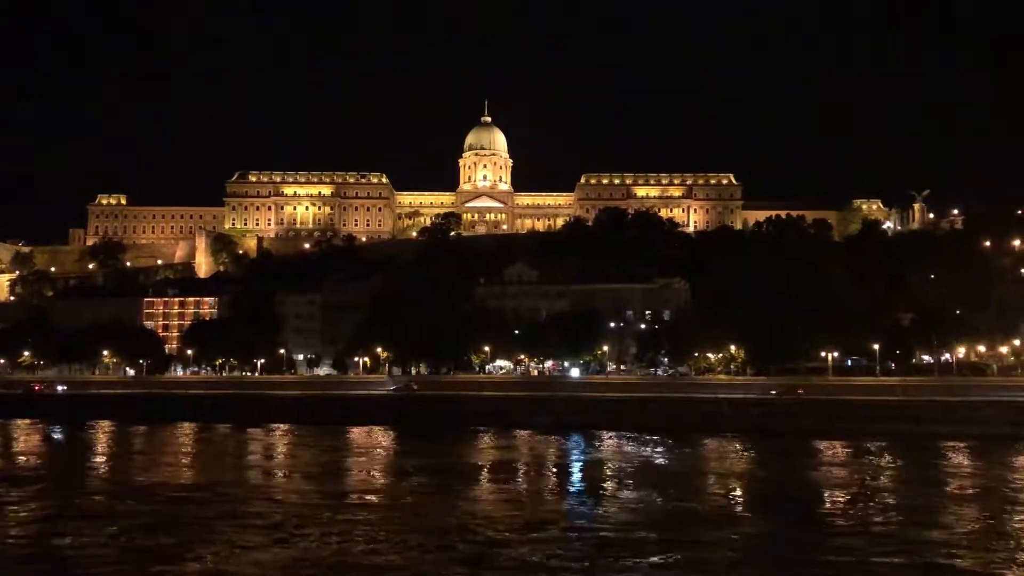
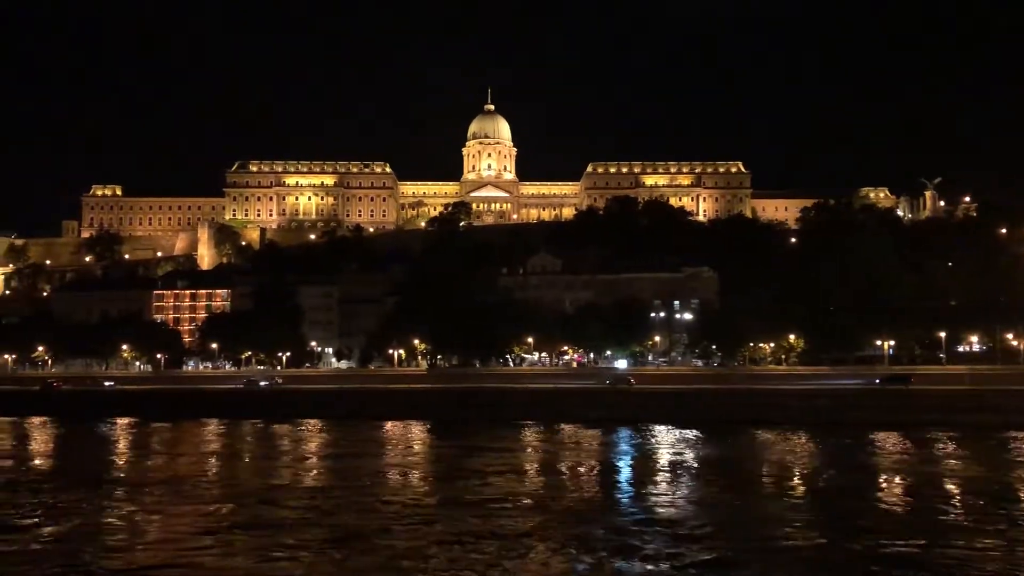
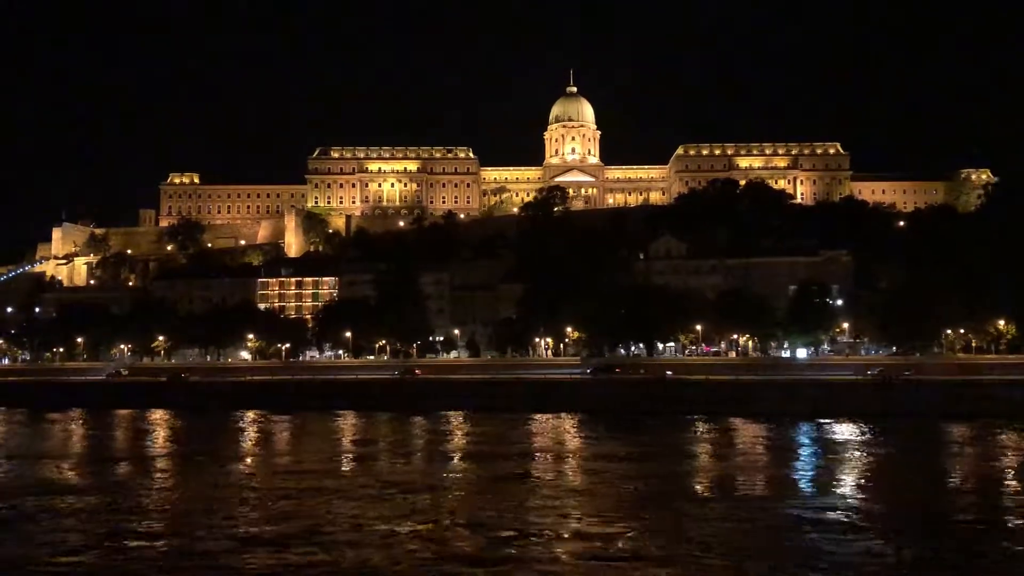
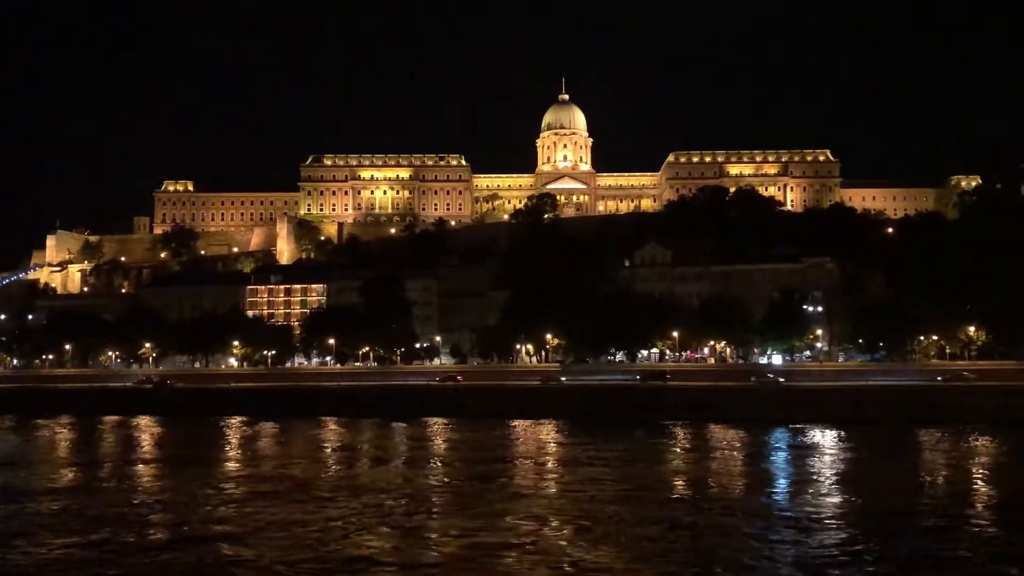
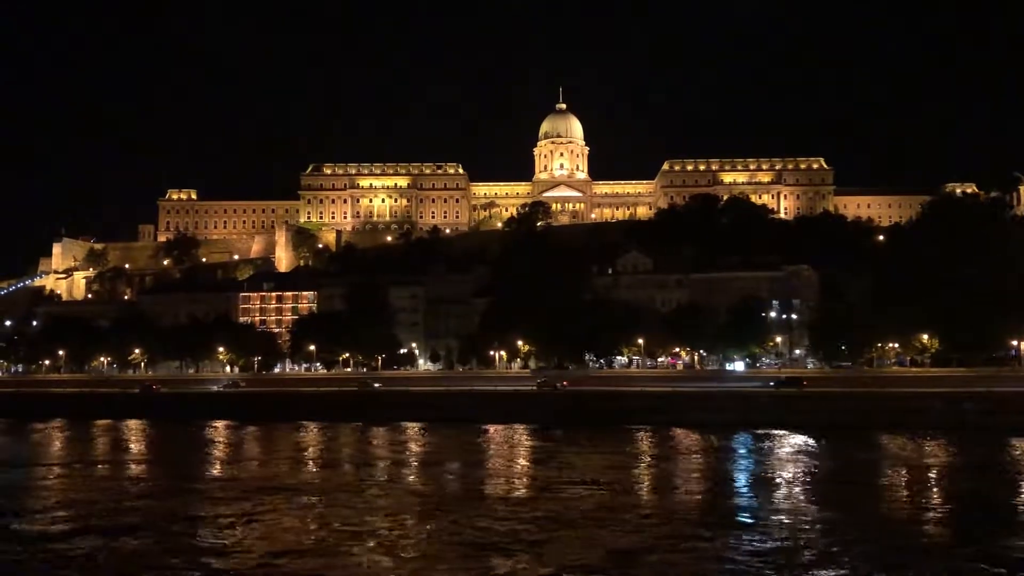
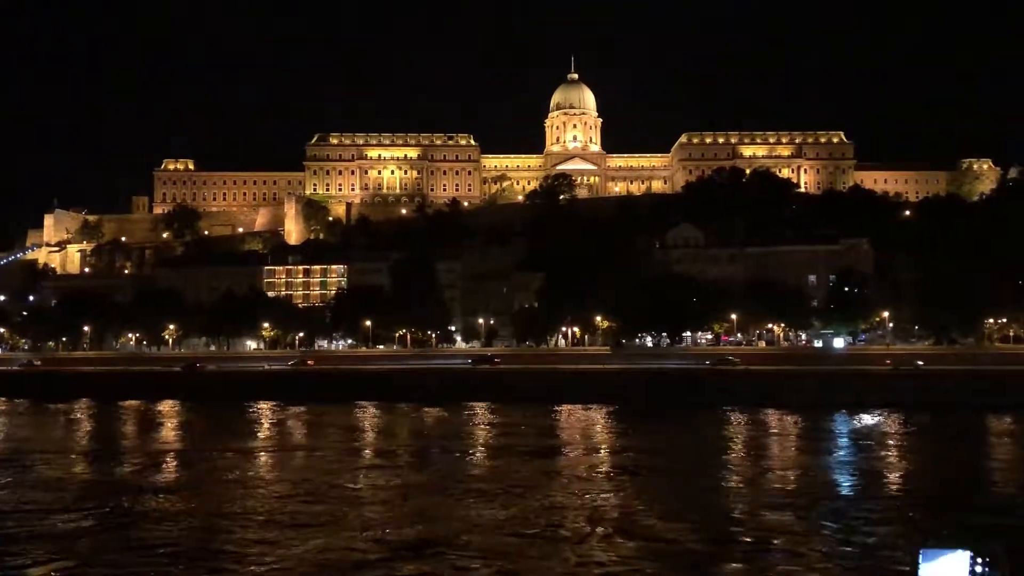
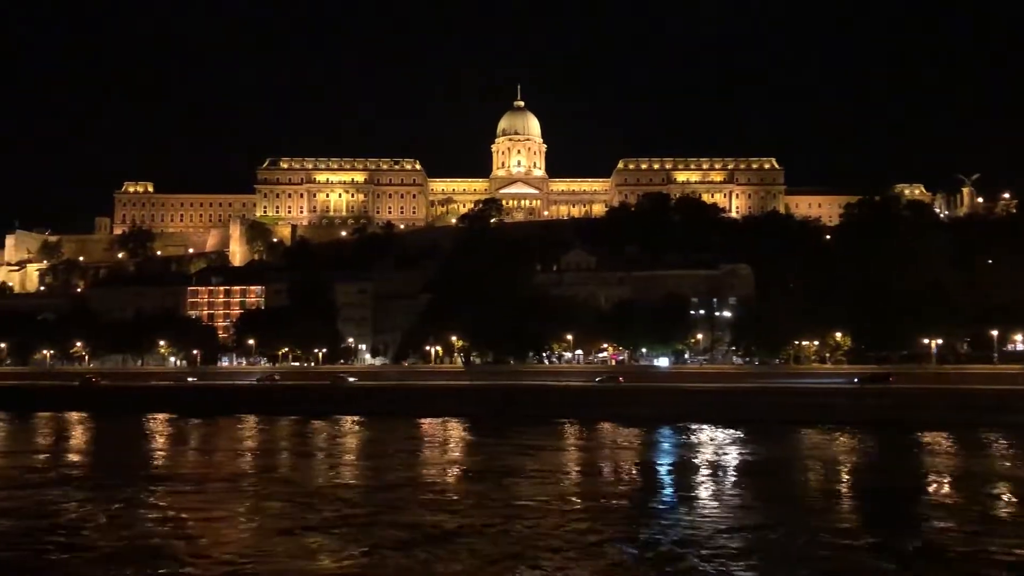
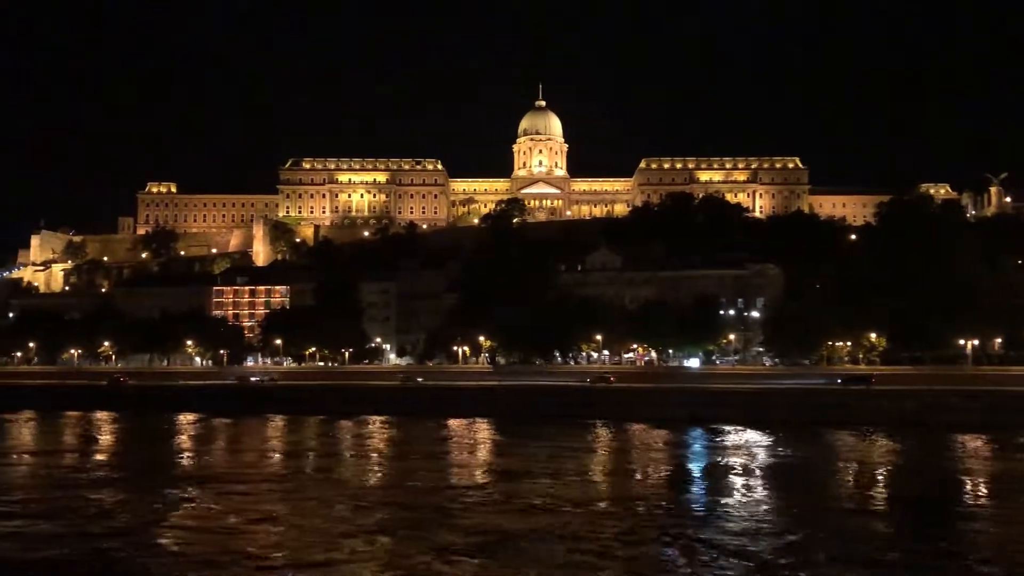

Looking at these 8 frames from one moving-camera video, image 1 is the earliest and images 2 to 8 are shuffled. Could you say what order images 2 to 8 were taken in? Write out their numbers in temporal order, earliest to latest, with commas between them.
2, 7, 8, 5, 4, 3, 6
